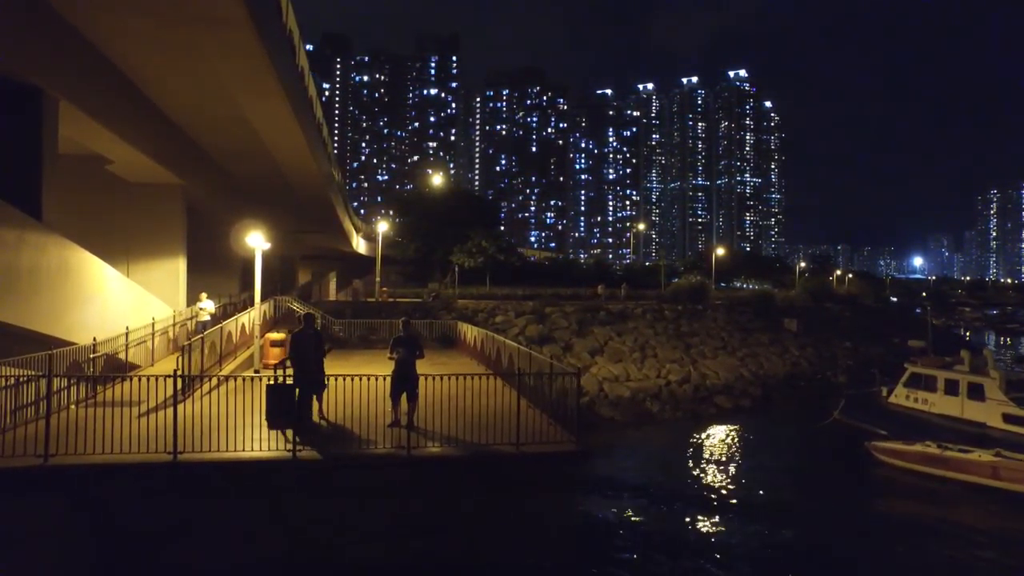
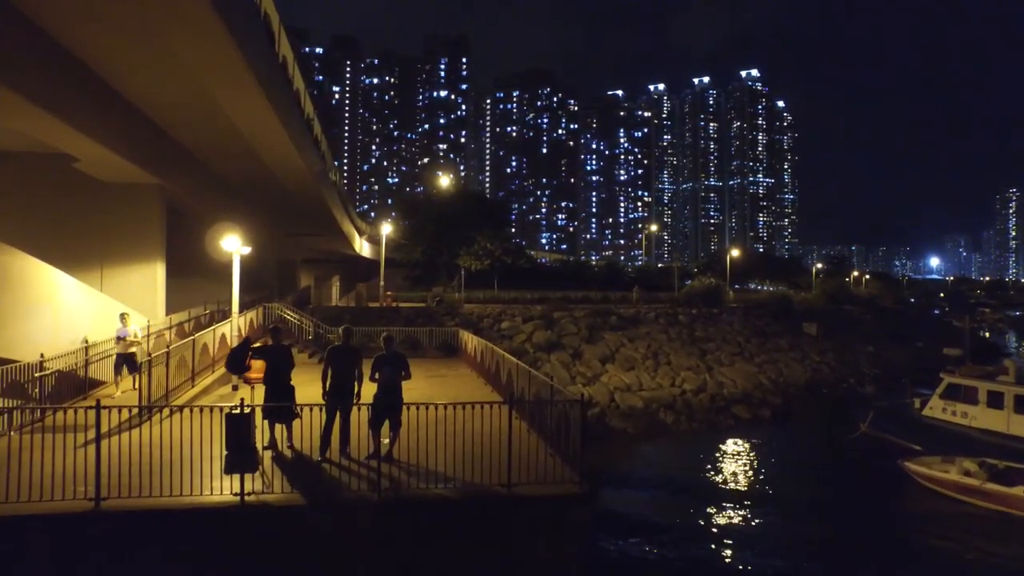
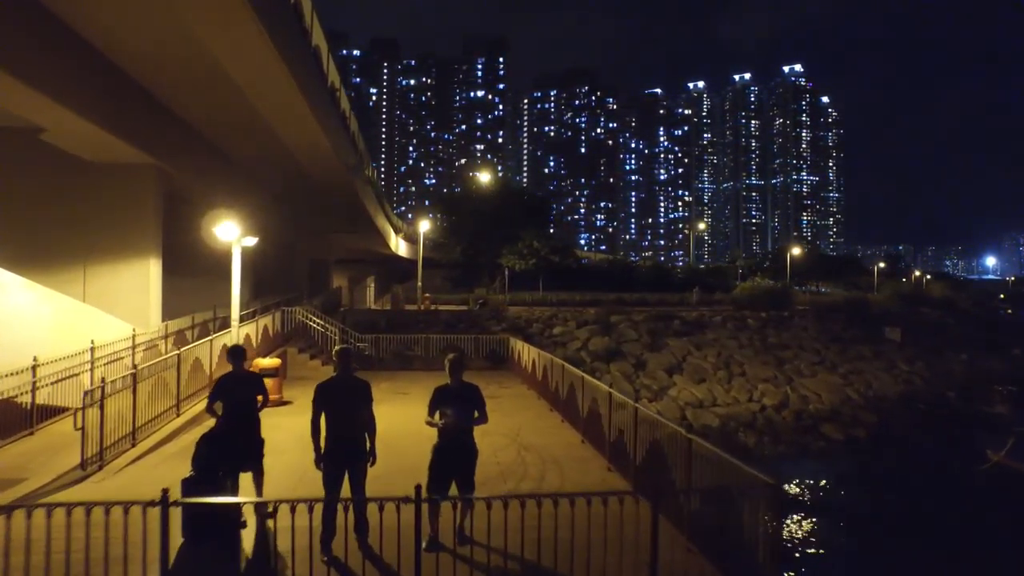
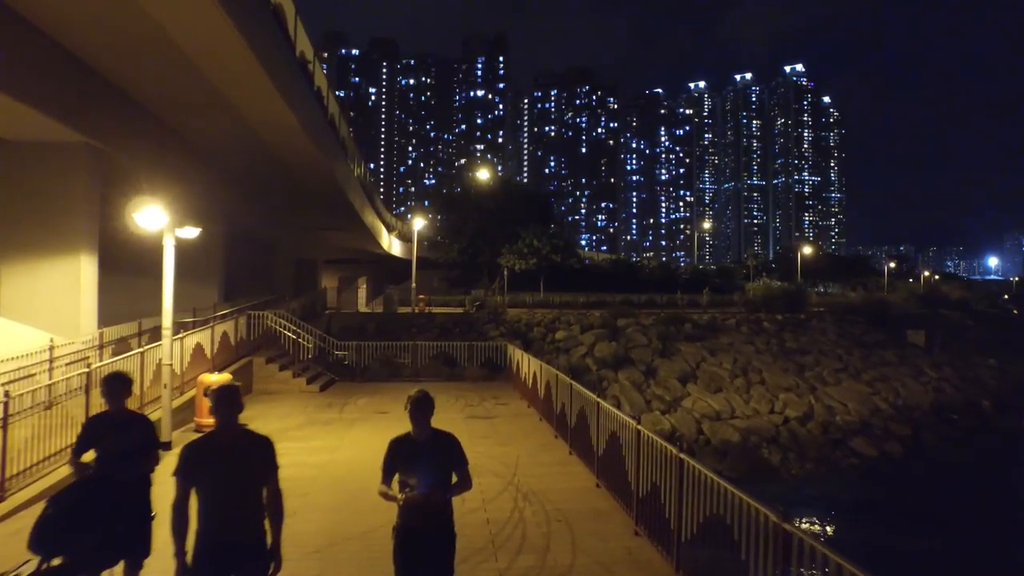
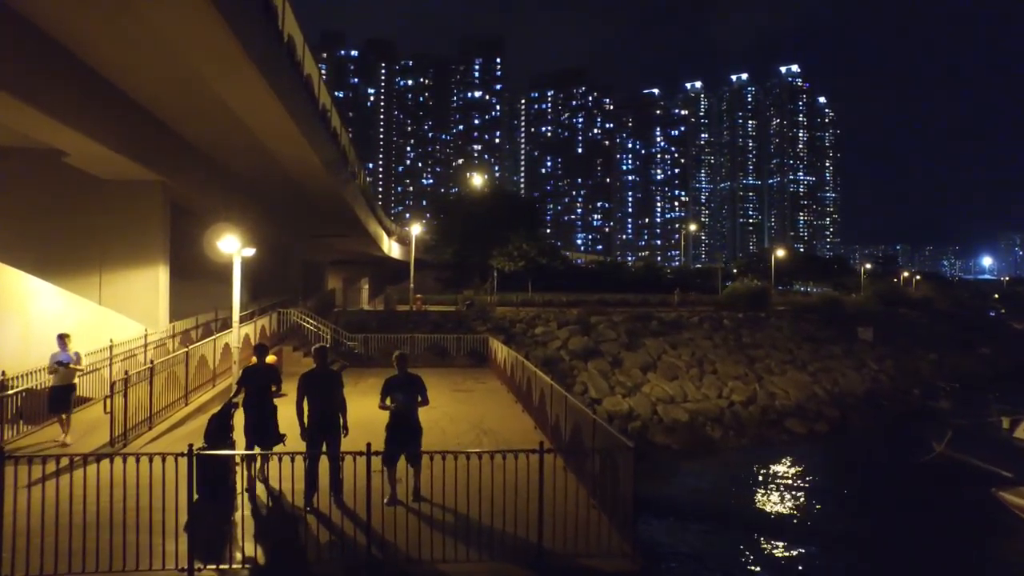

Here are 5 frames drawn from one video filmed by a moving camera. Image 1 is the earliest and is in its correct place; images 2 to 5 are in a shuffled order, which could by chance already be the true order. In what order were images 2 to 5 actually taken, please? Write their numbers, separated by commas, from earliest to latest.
2, 5, 3, 4
